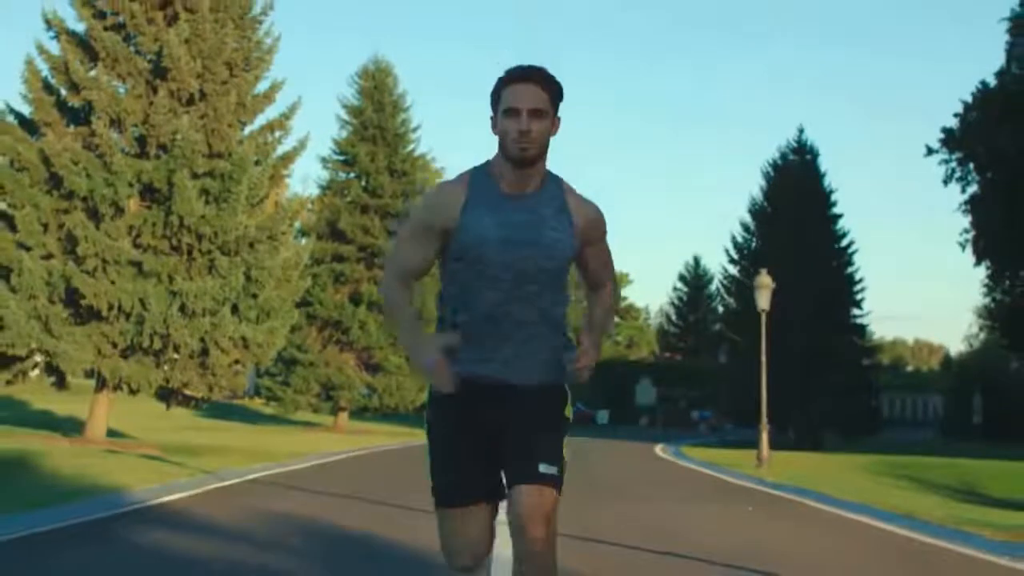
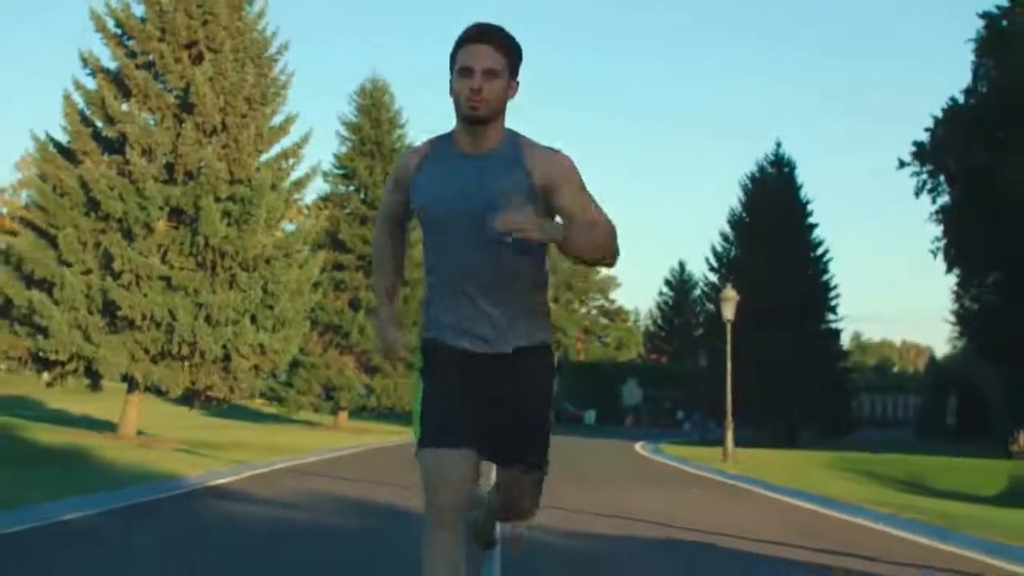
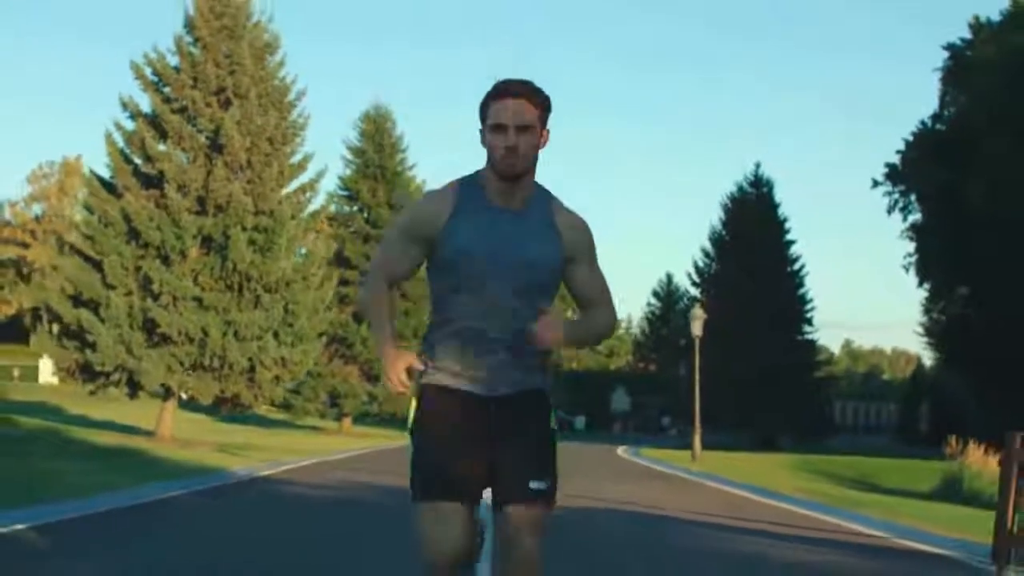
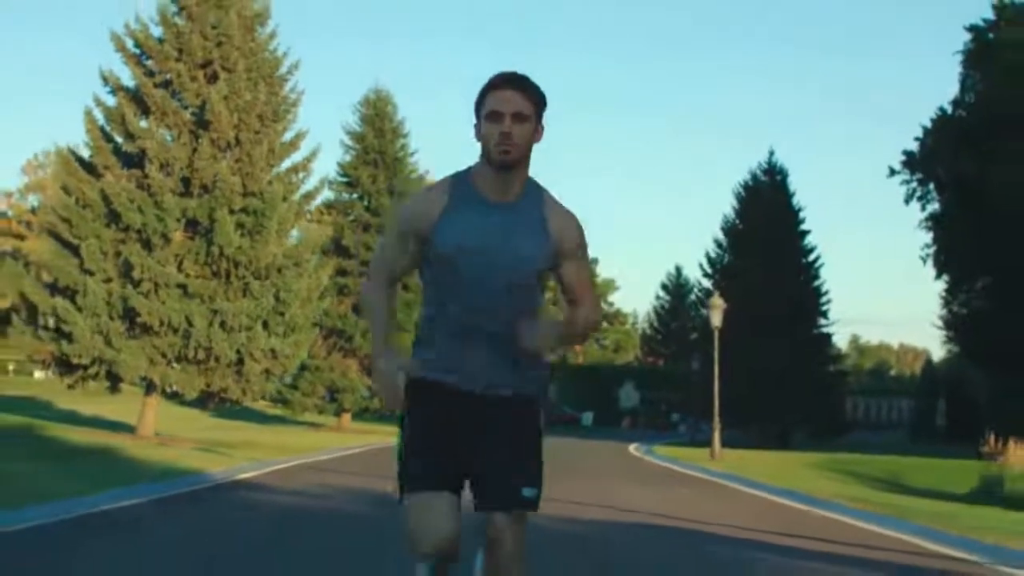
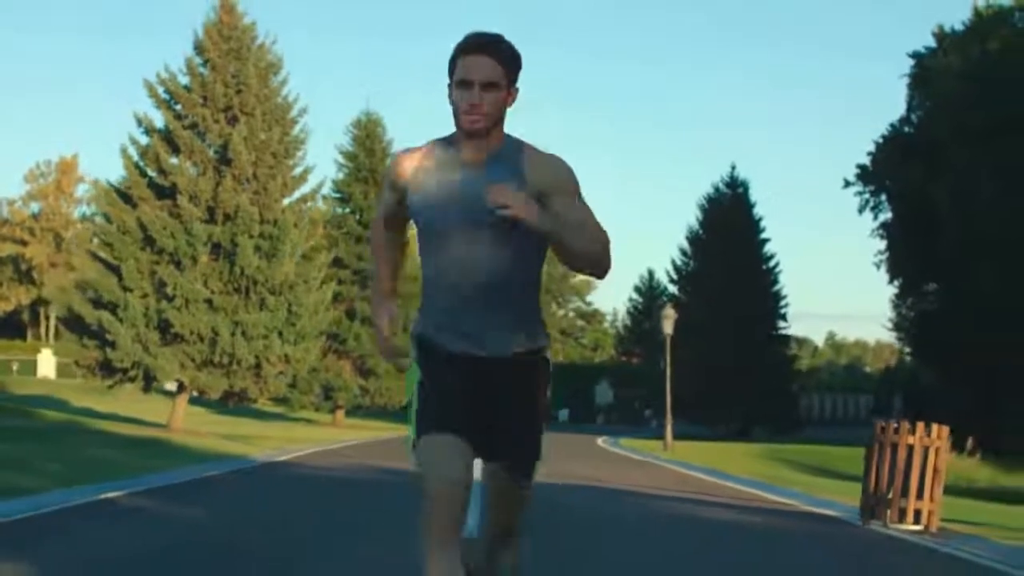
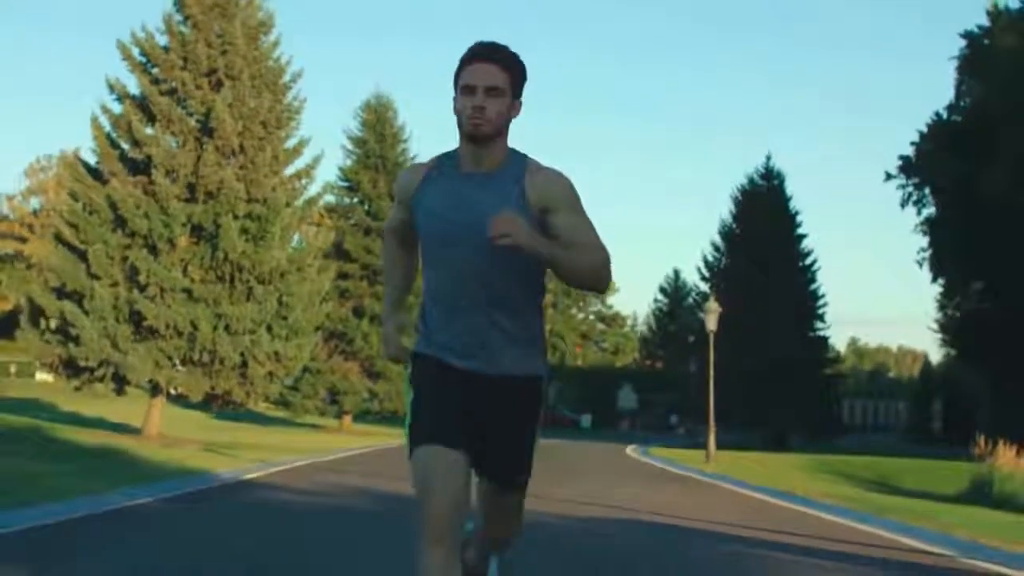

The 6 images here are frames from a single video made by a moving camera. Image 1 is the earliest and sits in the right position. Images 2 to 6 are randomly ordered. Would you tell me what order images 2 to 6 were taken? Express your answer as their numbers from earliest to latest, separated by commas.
2, 4, 6, 3, 5
